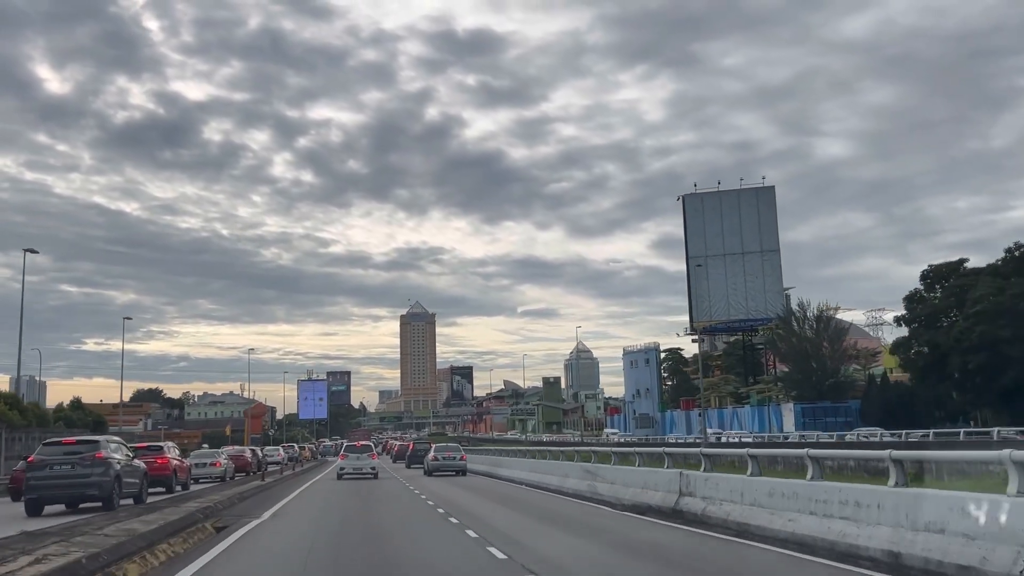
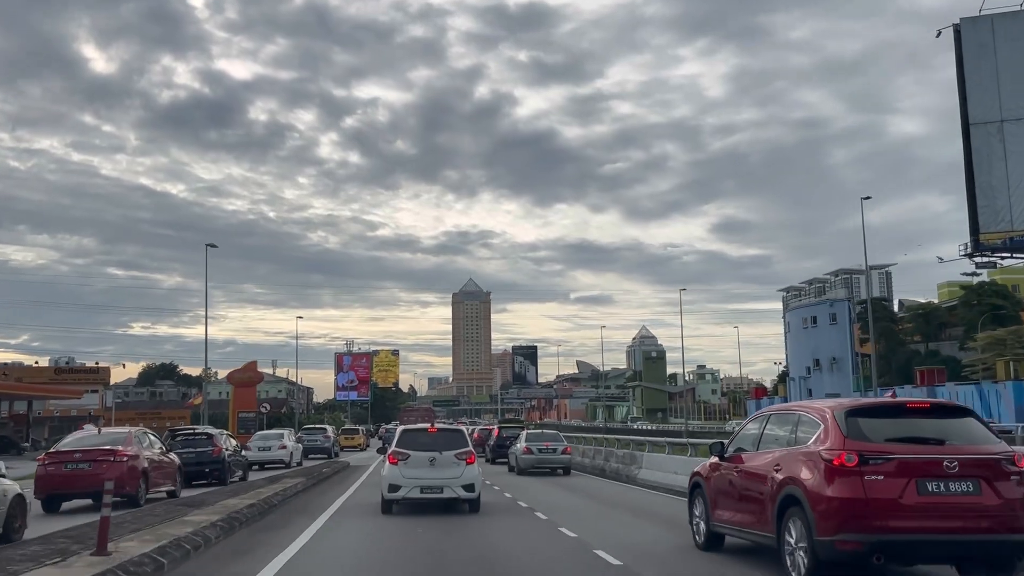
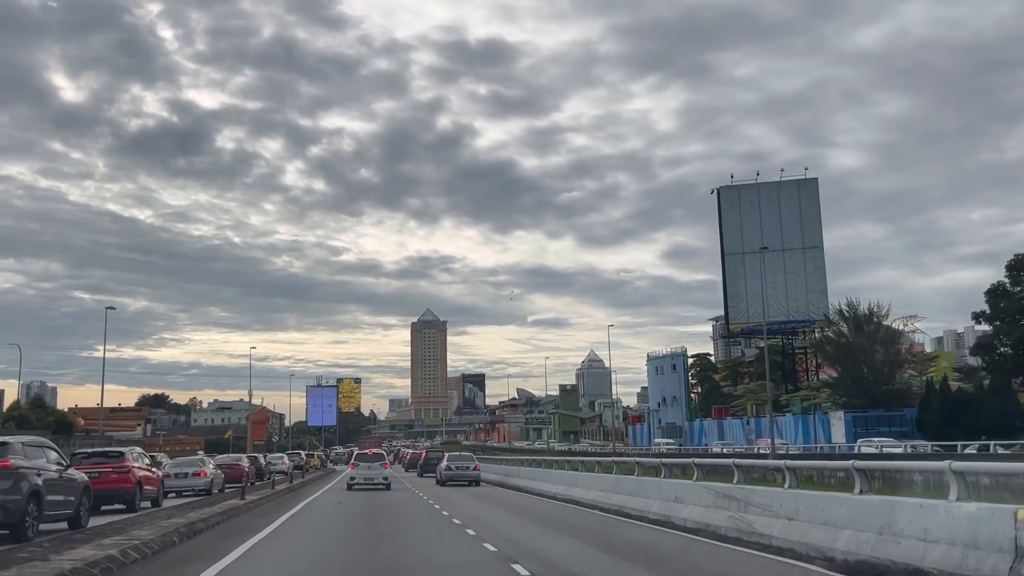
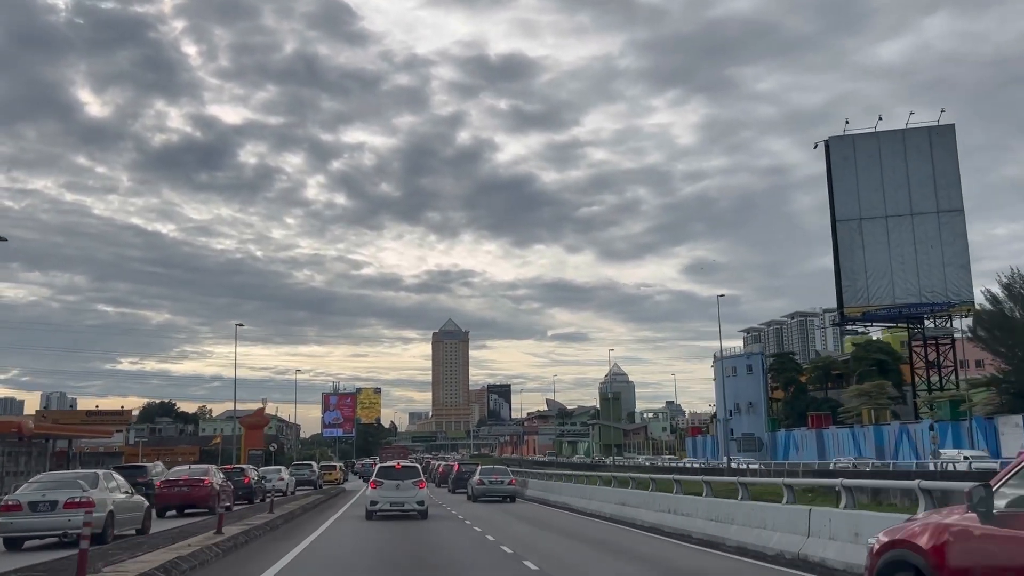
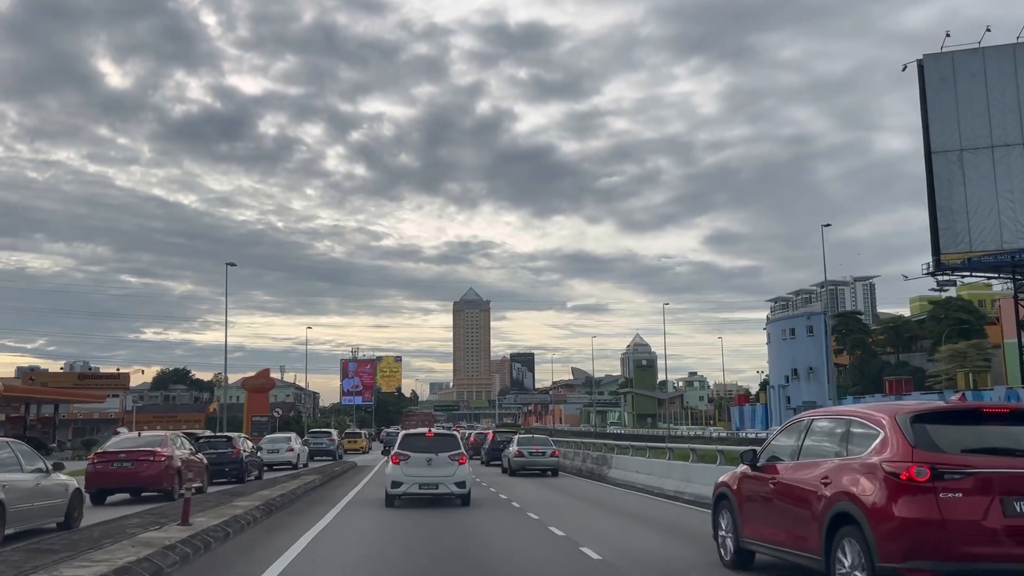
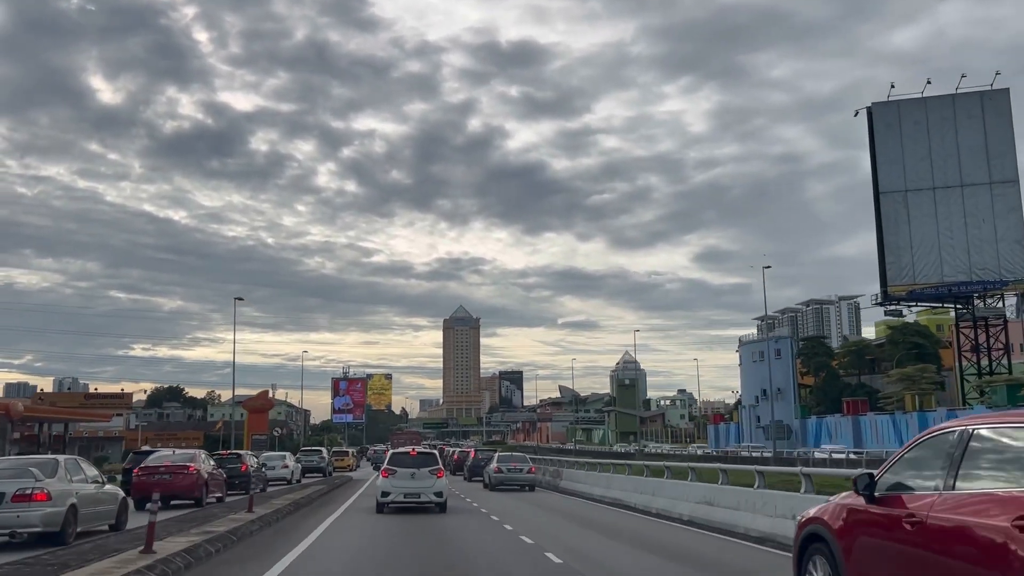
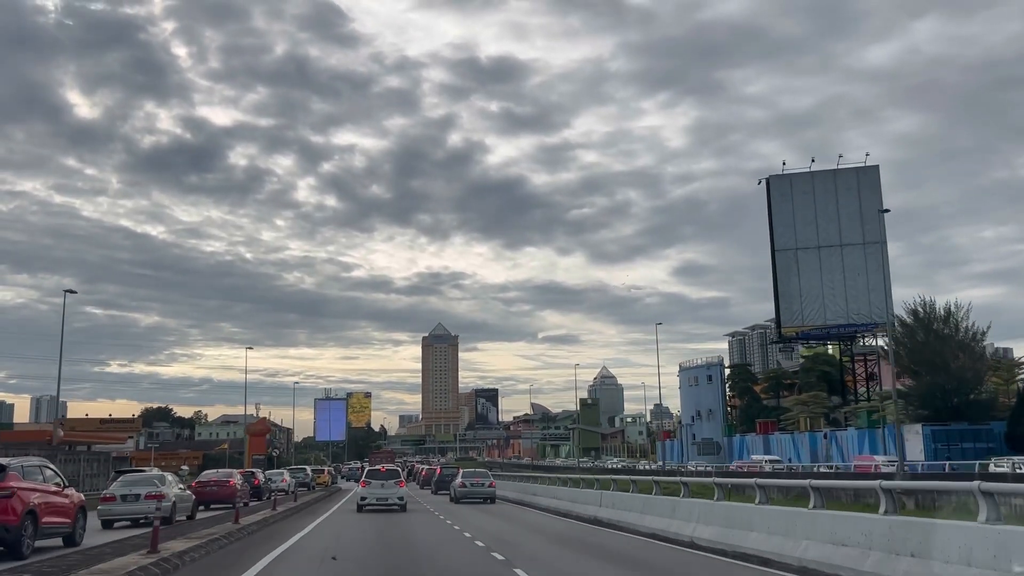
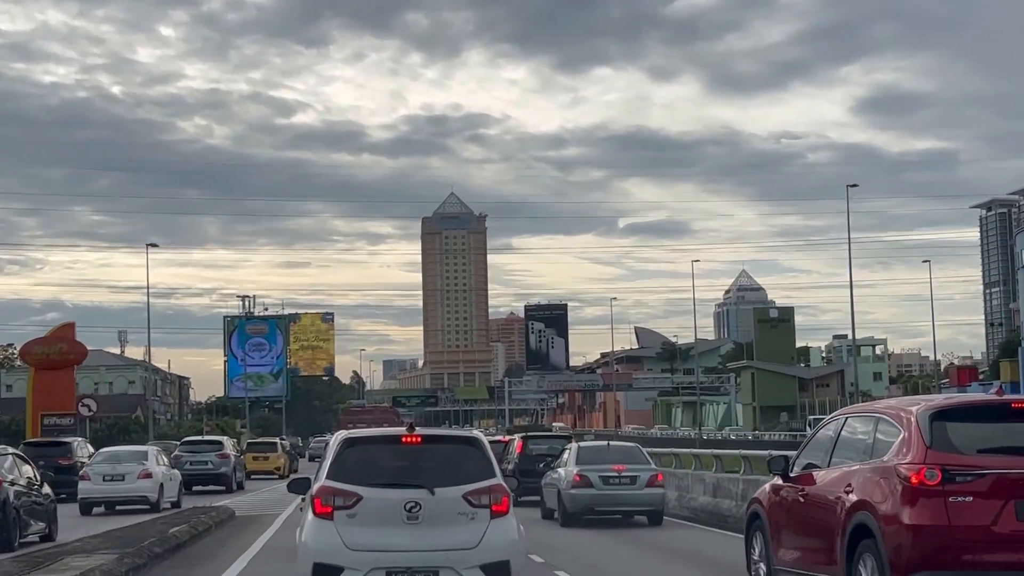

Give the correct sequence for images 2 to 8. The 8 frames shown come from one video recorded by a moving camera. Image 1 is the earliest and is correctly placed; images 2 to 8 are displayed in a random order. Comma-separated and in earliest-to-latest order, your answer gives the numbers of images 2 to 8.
3, 7, 4, 6, 5, 2, 8
